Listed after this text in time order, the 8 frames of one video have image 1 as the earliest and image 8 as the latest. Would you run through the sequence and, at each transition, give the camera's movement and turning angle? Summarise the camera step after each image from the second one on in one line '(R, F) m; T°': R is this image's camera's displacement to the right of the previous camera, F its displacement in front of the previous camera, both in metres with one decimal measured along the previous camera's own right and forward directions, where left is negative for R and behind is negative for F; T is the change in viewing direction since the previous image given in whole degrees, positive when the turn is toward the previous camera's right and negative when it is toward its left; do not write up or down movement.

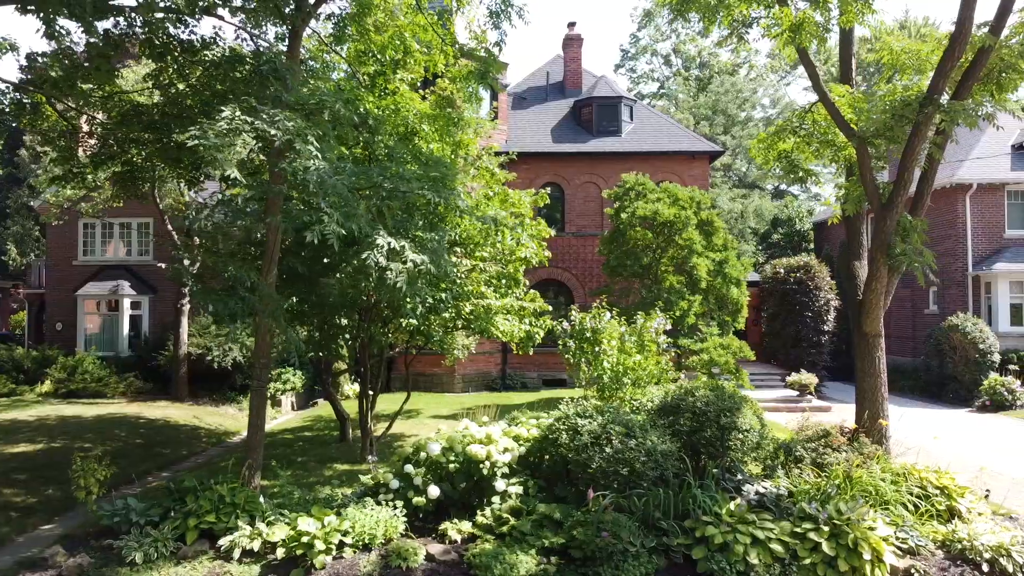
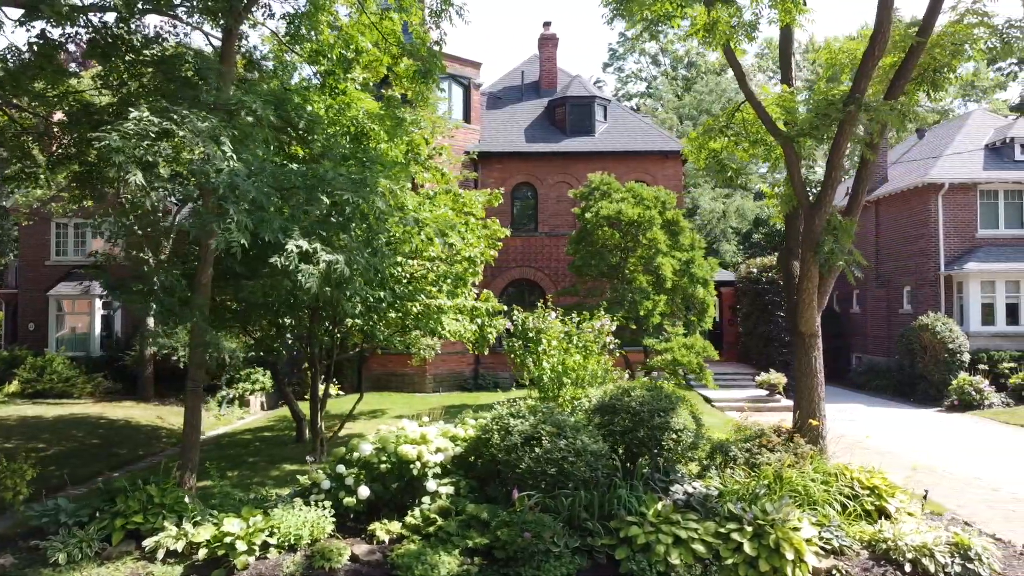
(+0.7, 0.0) m; 0°
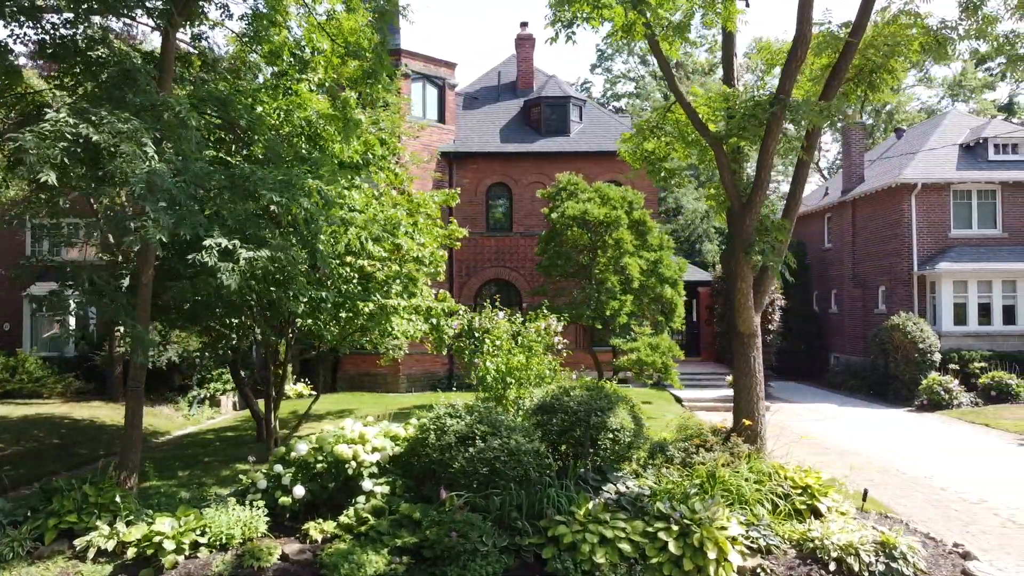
(+0.7, 0.0) m; 0°
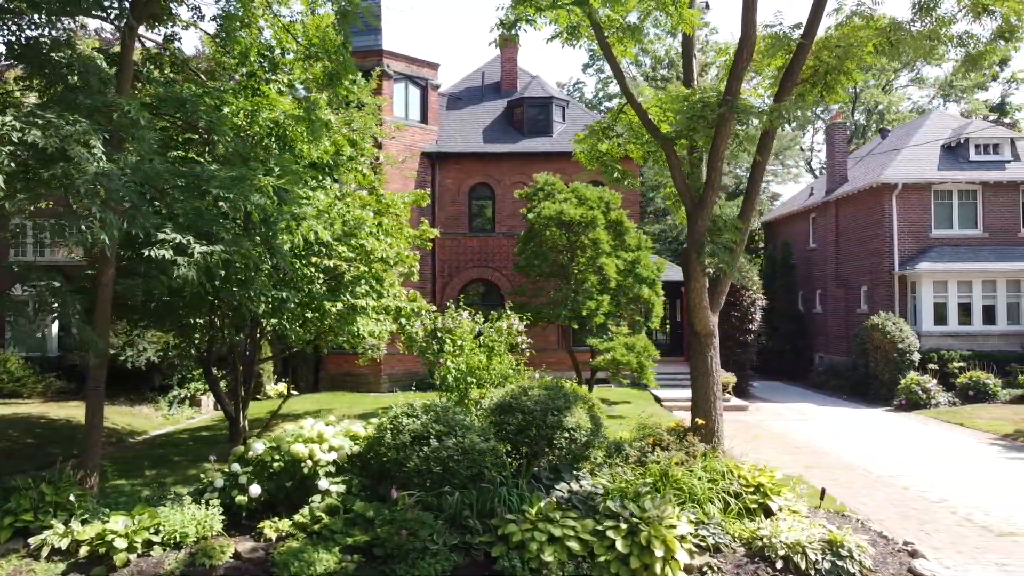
(+0.5, 0.0) m; 0°
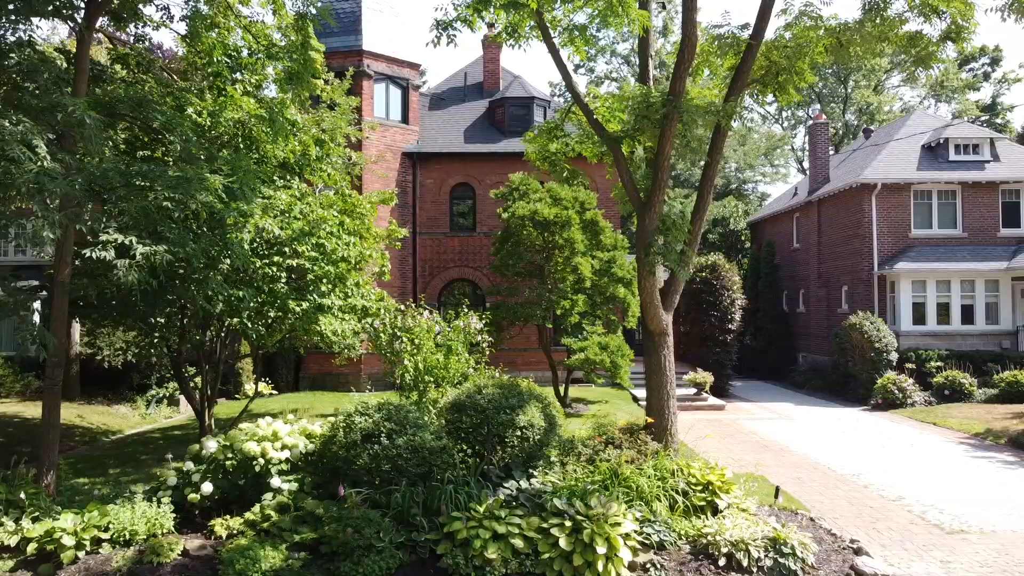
(+0.5, 0.0) m; 0°
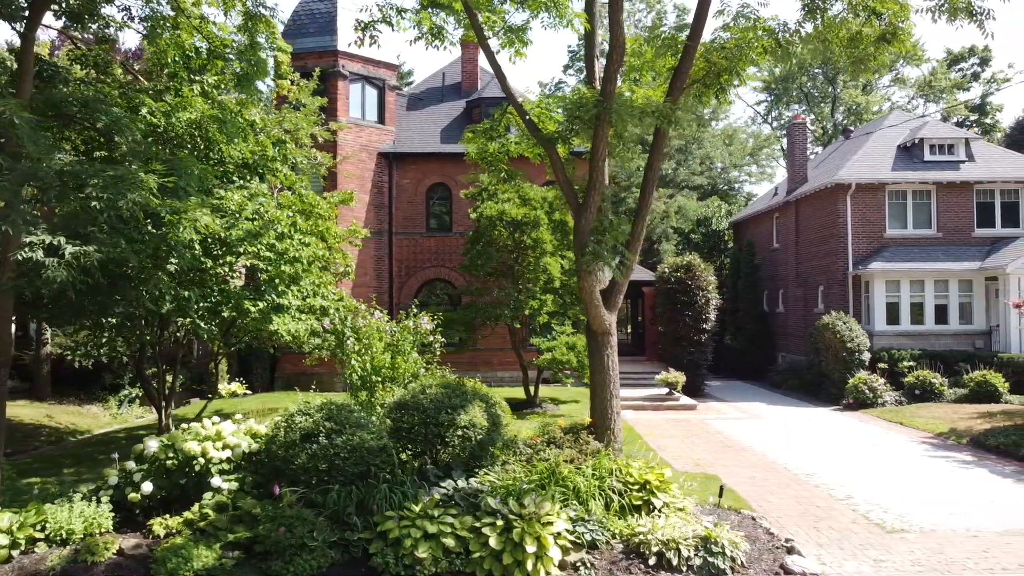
(+0.6, 0.0) m; 0°
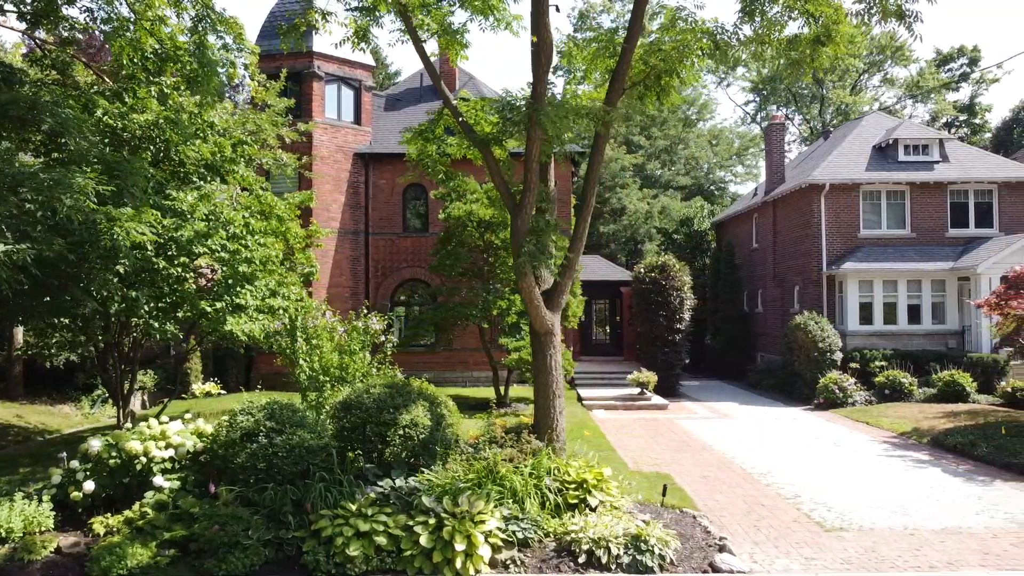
(+0.7, -0.1) m; 0°
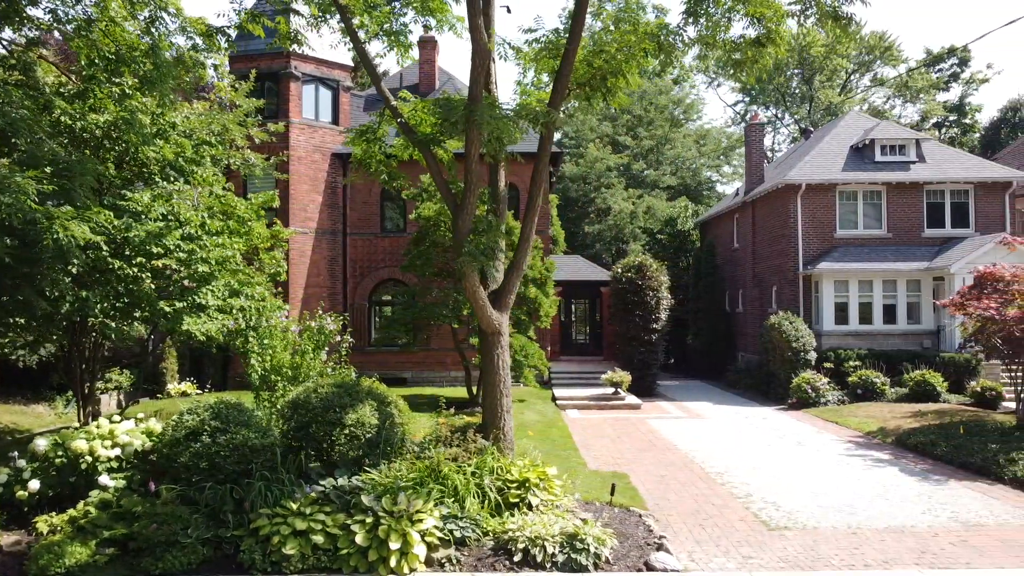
(+0.6, 0.0) m; 0°
